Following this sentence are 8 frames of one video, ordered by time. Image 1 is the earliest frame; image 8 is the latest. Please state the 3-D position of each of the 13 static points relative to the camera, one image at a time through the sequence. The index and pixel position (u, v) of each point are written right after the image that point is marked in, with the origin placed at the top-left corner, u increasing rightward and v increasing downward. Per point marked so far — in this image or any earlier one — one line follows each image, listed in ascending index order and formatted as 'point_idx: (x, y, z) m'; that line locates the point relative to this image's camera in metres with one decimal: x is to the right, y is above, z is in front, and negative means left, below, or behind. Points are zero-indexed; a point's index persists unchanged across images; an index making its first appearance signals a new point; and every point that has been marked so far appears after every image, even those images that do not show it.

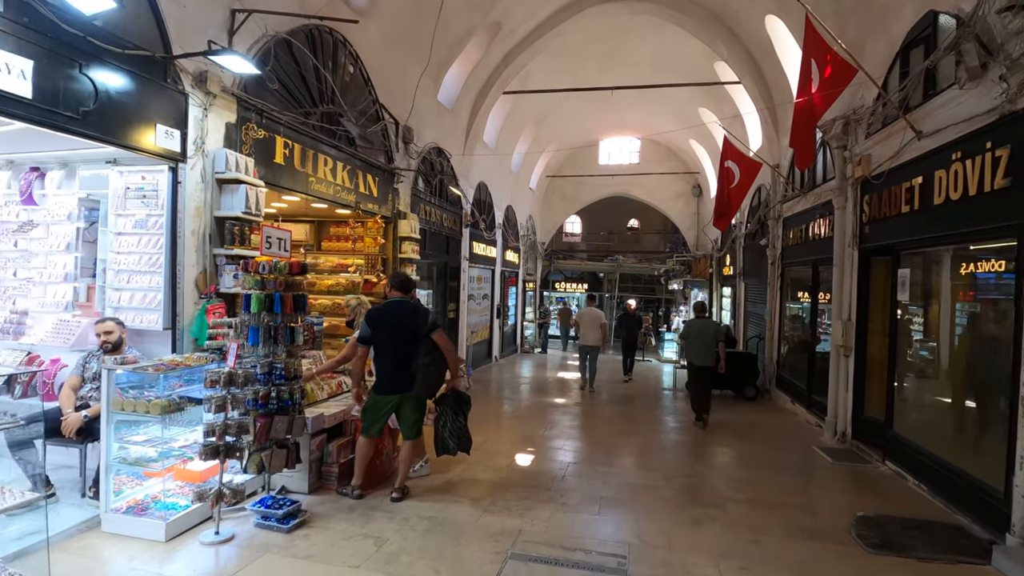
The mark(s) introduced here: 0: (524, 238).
0: (+0.4, +1.5, +16.8) m
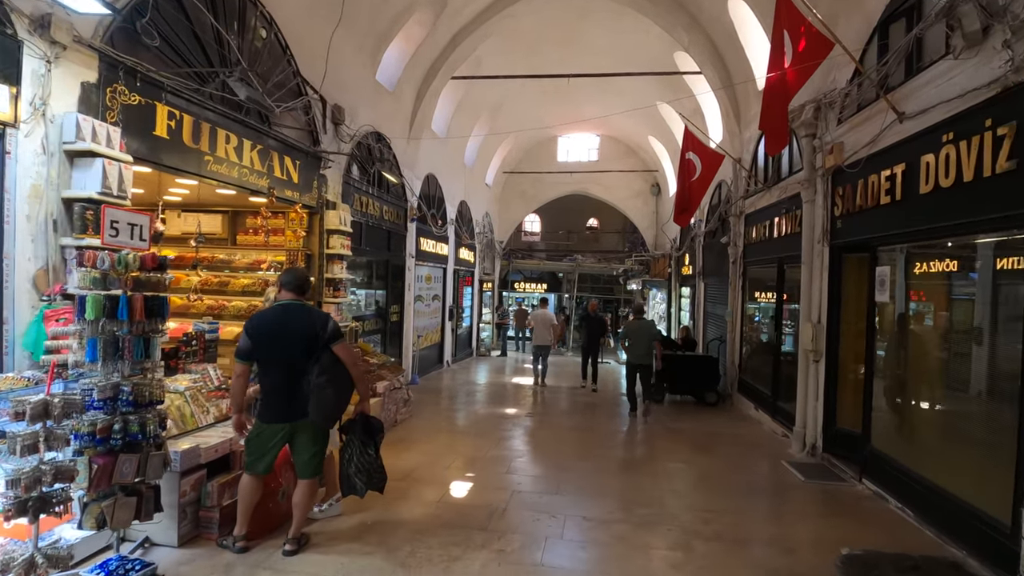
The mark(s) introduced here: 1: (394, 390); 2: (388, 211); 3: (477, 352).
0: (-0.9, +1.5, +16.0) m
1: (-1.4, -1.2, +6.5) m
2: (-2.0, +1.2, +9.0) m
3: (-1.0, -1.8, +15.6) m
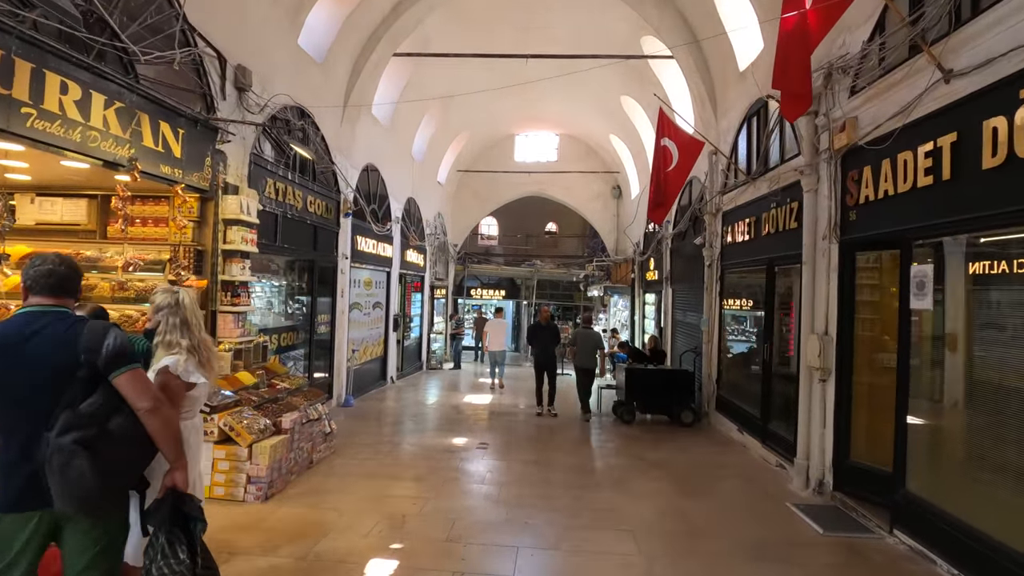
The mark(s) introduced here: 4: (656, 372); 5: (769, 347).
0: (-2.1, +1.3, +14.7) m
1: (-1.8, -1.2, +5.1) m
2: (-2.7, +1.2, +7.6) m
3: (-2.1, -1.9, +14.2) m
4: (+2.0, -1.2, +7.9) m
5: (+2.9, -0.7, +6.3) m
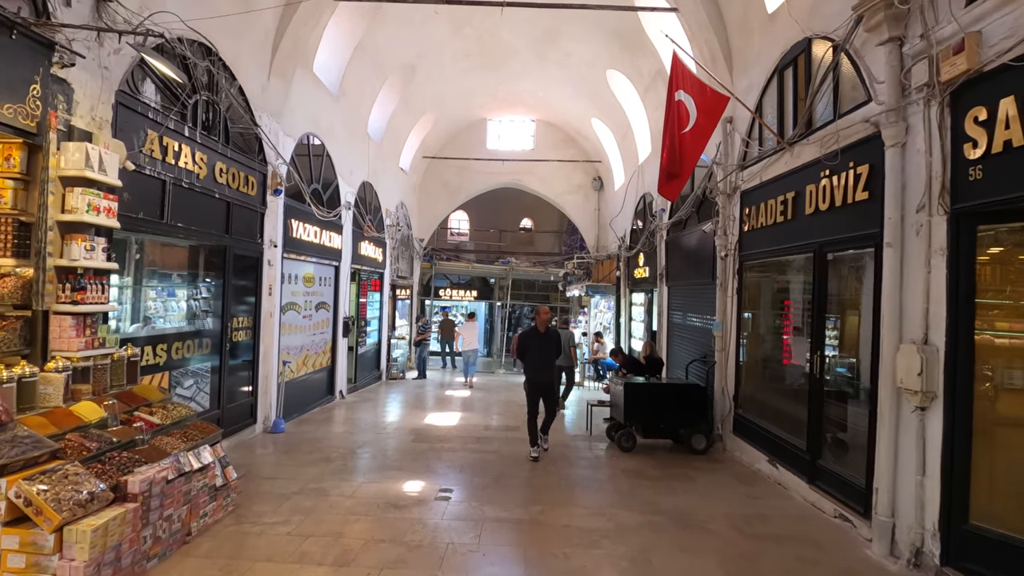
0: (-2.7, +1.3, +13.0) m
1: (-2.0, -1.2, +3.5) m
2: (-3.0, +1.2, +5.9) m
3: (-2.7, -1.9, +12.5) m
4: (+1.7, -1.1, +6.5) m
5: (+2.6, -0.6, +4.9) m
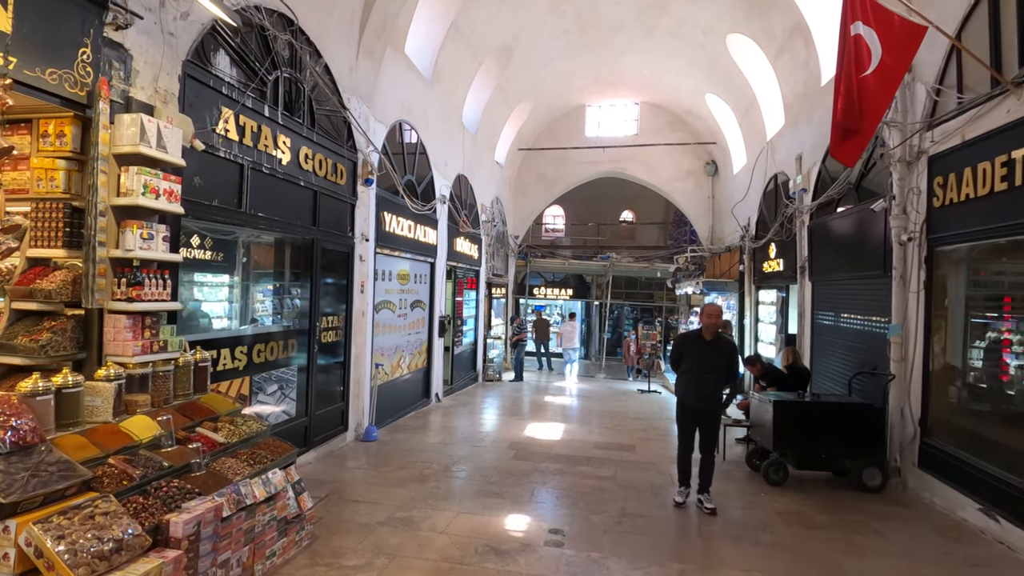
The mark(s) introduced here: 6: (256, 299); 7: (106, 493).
0: (-0.5, +1.4, +12.4) m
1: (-1.4, -1.1, +2.8) m
2: (-1.9, +1.2, +5.4) m
3: (-0.6, -1.8, +11.9) m
4: (+2.8, -1.1, +5.2) m
5: (+3.5, -0.5, +3.5) m
6: (-2.2, -0.1, +4.9) m
7: (-1.7, -0.9, +2.4) m
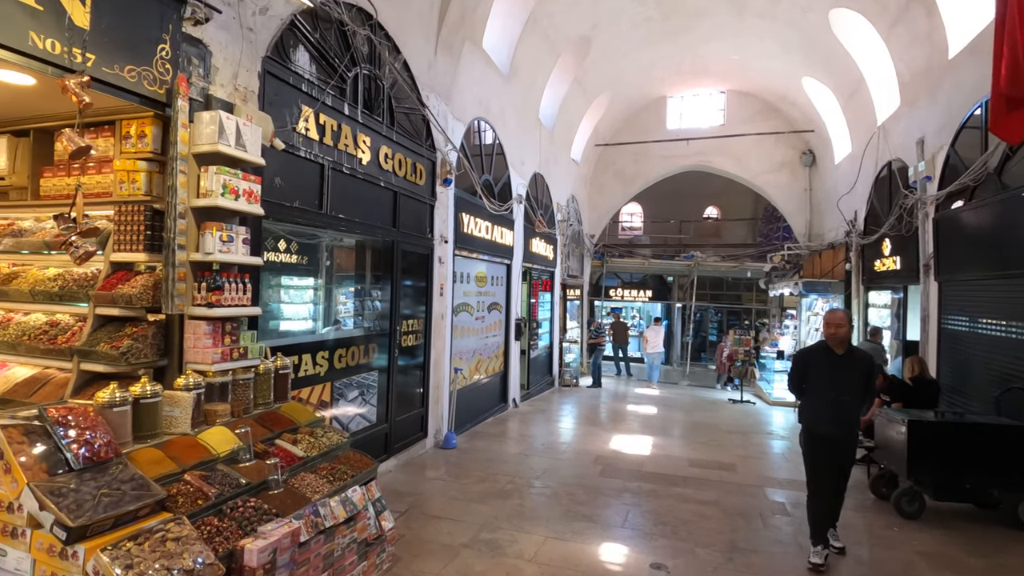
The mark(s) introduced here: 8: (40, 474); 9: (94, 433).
0: (+1.1, +1.3, +12.0) m
1: (-0.9, -1.1, +2.6) m
2: (-1.2, +1.2, +5.2) m
3: (+1.0, -1.9, +11.5) m
4: (+3.5, -1.1, +4.4) m
5: (+4.0, -0.5, +2.7) m
6: (-1.5, -0.1, +4.8) m
7: (-1.3, -0.9, +2.2) m
8: (-1.6, -0.6, +2.0) m
9: (-1.6, -0.6, +2.2) m
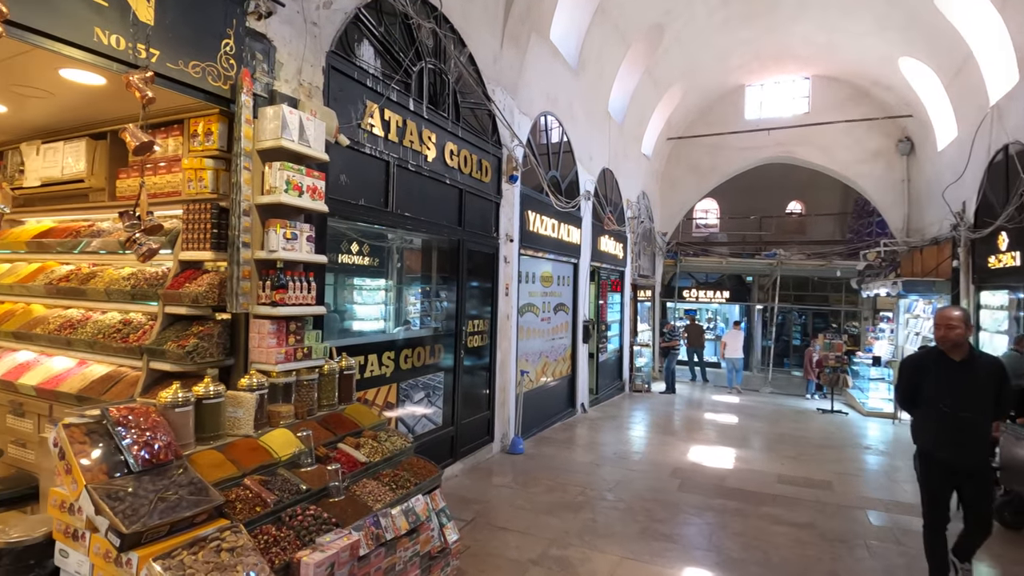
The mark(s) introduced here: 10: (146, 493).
0: (+2.5, +1.3, +11.5) m
1: (-0.6, -1.1, +2.5) m
2: (-0.5, +1.2, +5.1) m
3: (+2.3, -1.9, +11.0) m
4: (+4.0, -1.1, +3.8) m
5: (+4.3, -0.5, +2.0) m
6: (-0.9, -0.1, +4.7) m
7: (-1.0, -0.9, +2.1) m
8: (-1.4, -0.6, +1.9) m
9: (-1.3, -0.5, +2.1) m
10: (-1.3, -0.7, +2.0) m
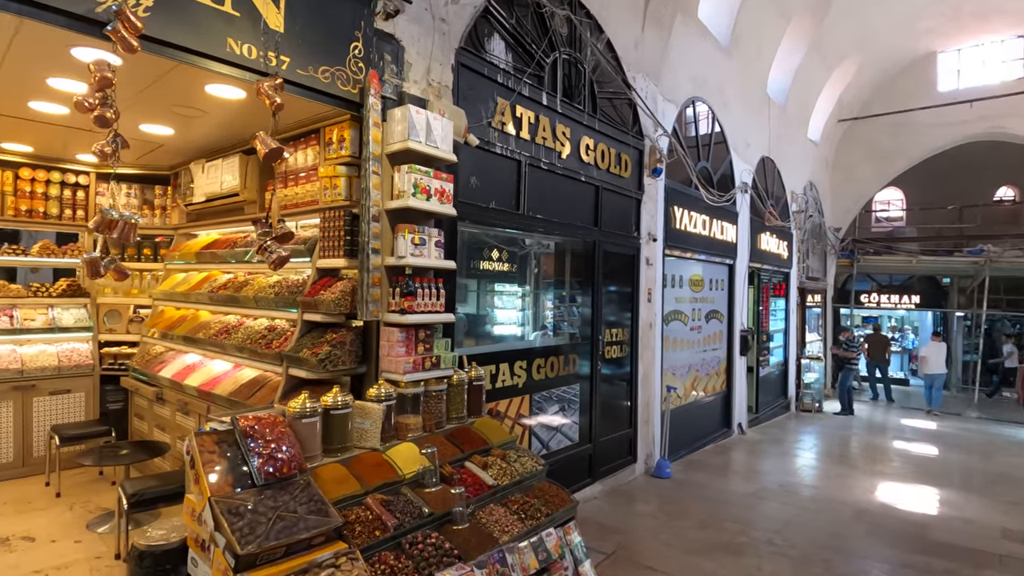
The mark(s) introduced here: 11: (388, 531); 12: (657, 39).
0: (+5.2, +1.3, +10.3) m
1: (0.0, -1.2, +2.2) m
2: (+0.6, +1.2, +4.8) m
3: (+4.9, -2.0, +9.8) m
4: (+4.7, -1.1, +2.4) m
5: (+4.5, -0.5, +0.5) m
6: (+0.2, -0.1, +4.5) m
7: (-0.5, -0.9, +2.0) m
8: (-1.0, -0.7, +1.9) m
9: (-0.9, -0.6, +2.1) m
10: (-0.8, -0.7, +1.9) m
11: (-0.5, -0.9, +2.1) m
12: (+1.4, +2.4, +5.6) m
